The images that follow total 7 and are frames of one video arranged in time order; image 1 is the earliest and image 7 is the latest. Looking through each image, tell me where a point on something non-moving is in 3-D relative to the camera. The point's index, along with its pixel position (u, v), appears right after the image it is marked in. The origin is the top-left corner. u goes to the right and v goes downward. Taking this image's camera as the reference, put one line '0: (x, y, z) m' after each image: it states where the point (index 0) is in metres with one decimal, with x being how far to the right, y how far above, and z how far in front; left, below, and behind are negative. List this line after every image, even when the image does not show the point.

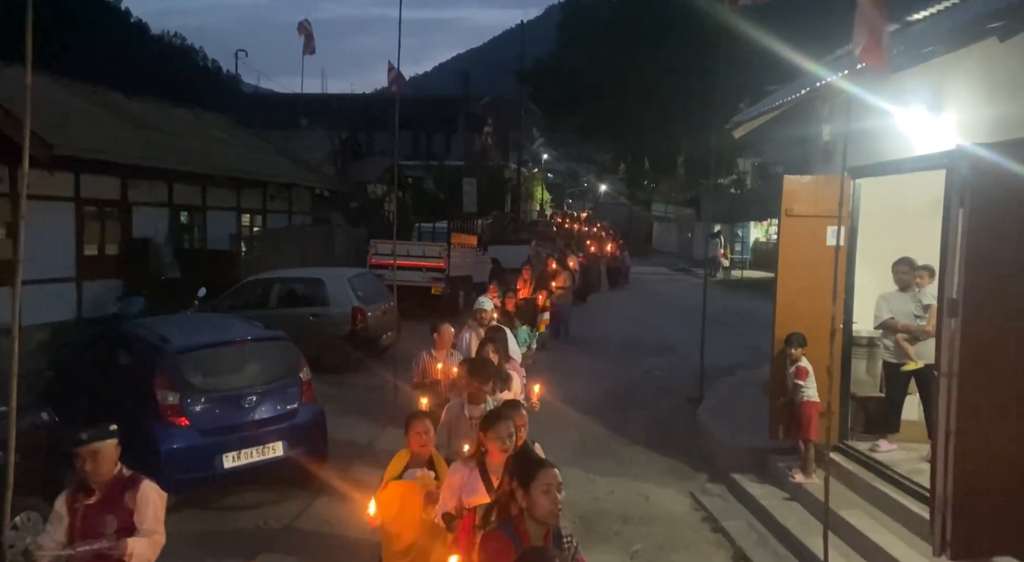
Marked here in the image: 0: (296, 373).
0: (-2.1, -0.9, +7.9) m
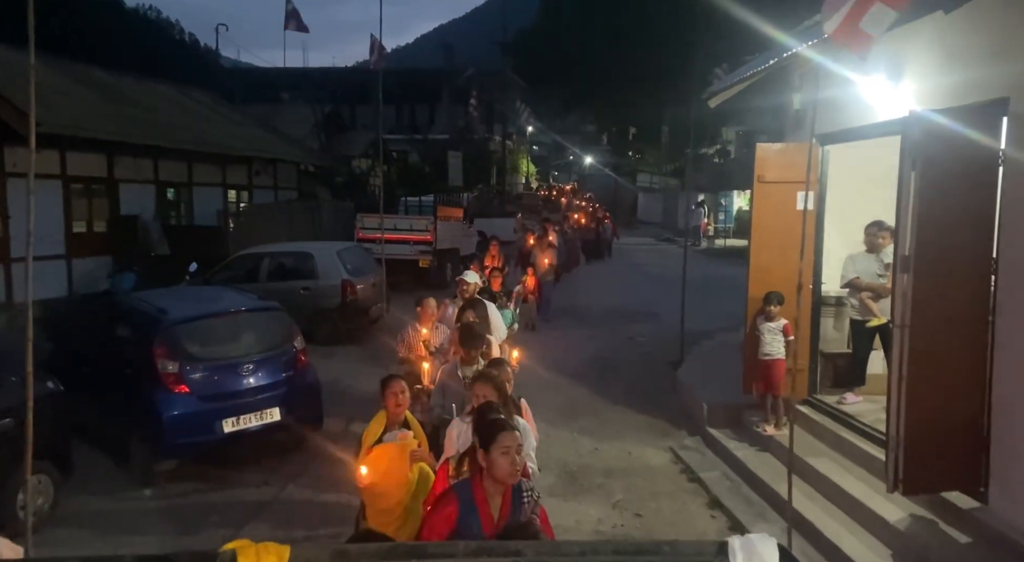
0: (-2.2, -0.6, +8.2) m
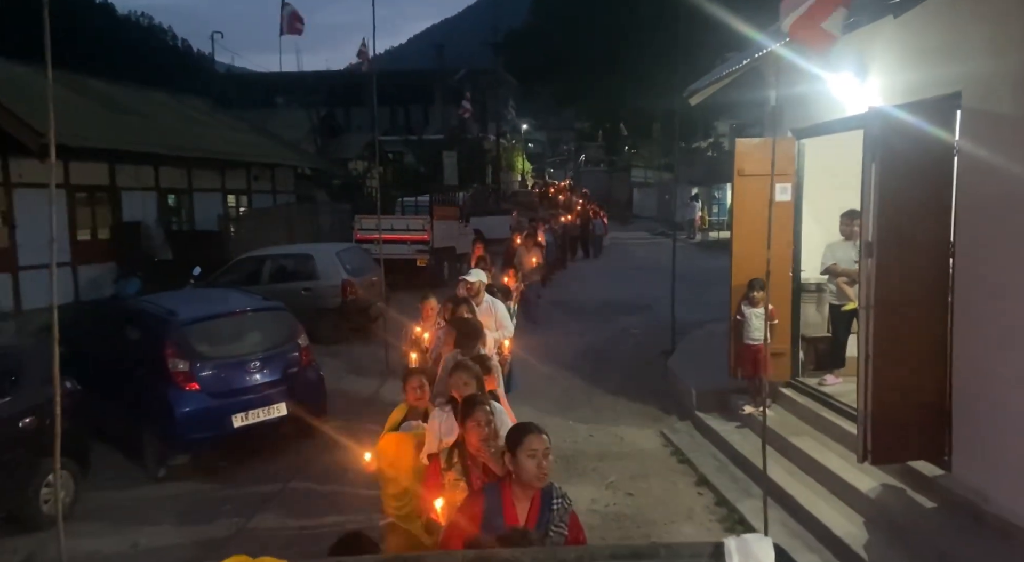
0: (-2.3, -0.6, +8.5) m
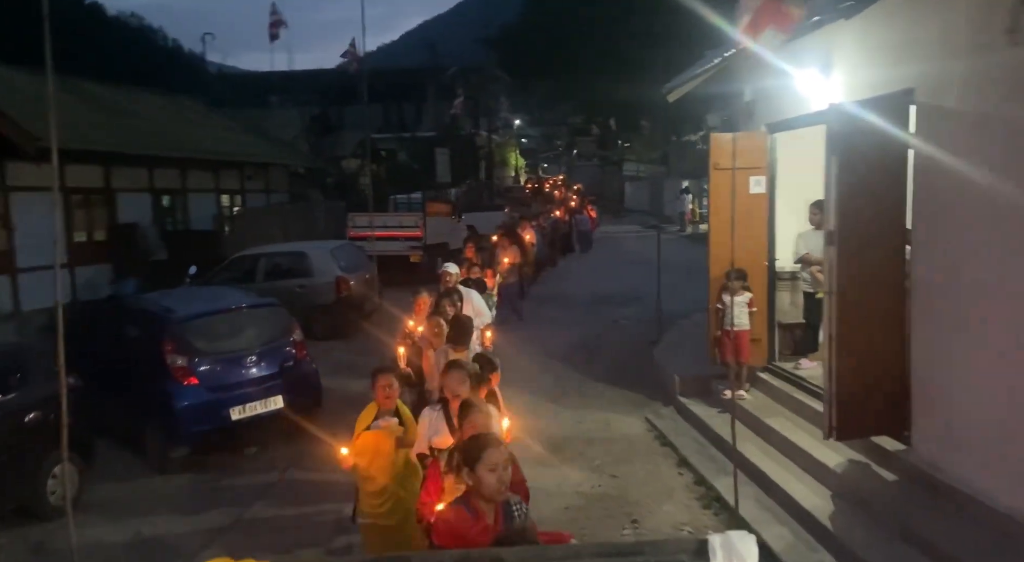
0: (-2.4, -0.6, +8.8) m
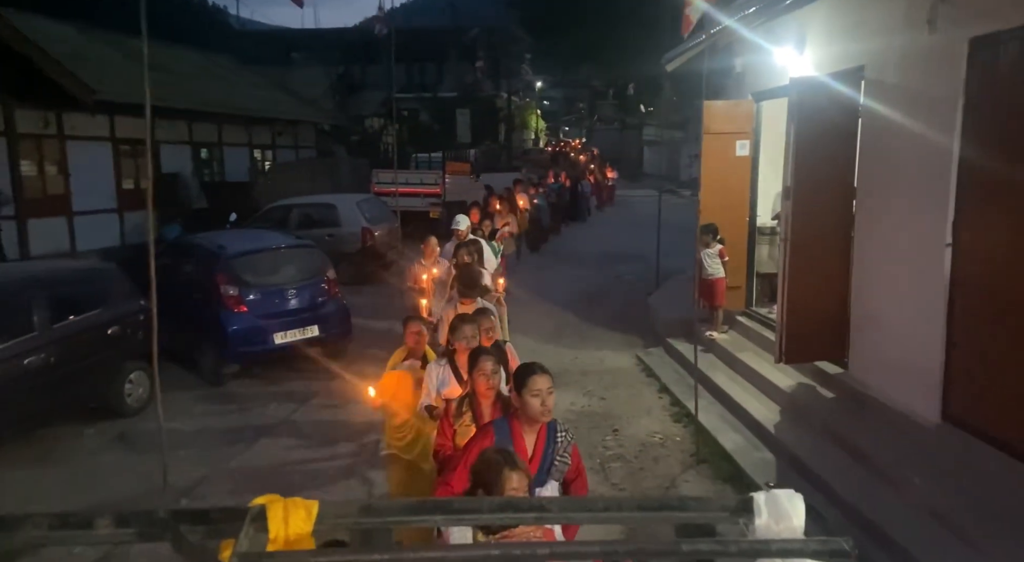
0: (-2.3, +0.1, +10.0) m
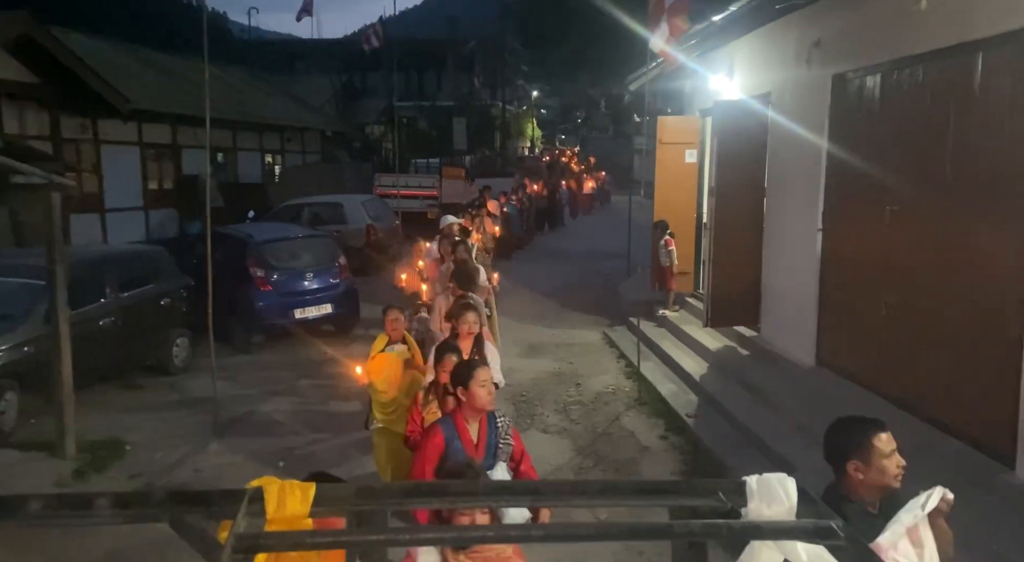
0: (-2.5, +0.3, +11.6) m
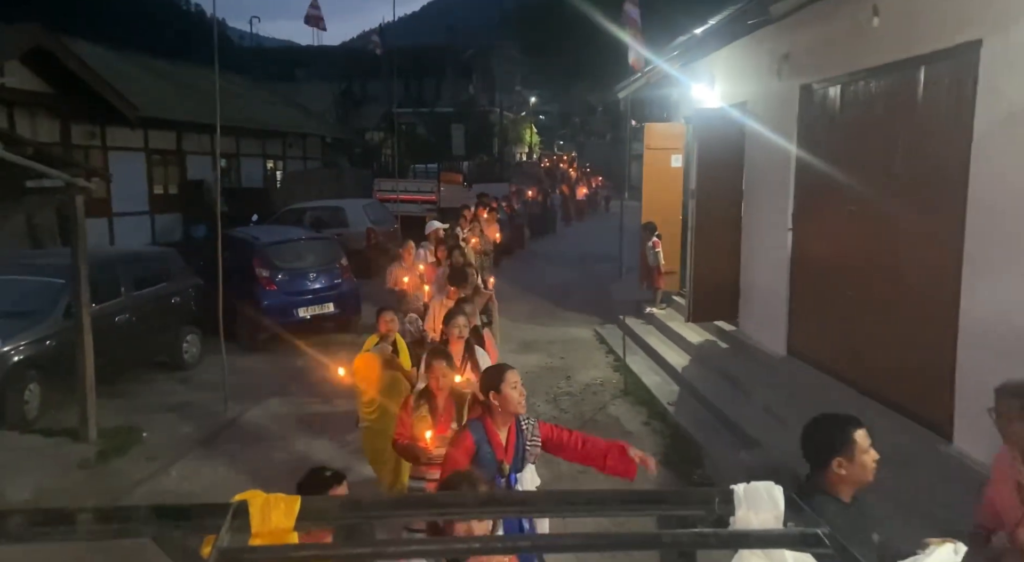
0: (-2.6, +0.3, +12.1) m
